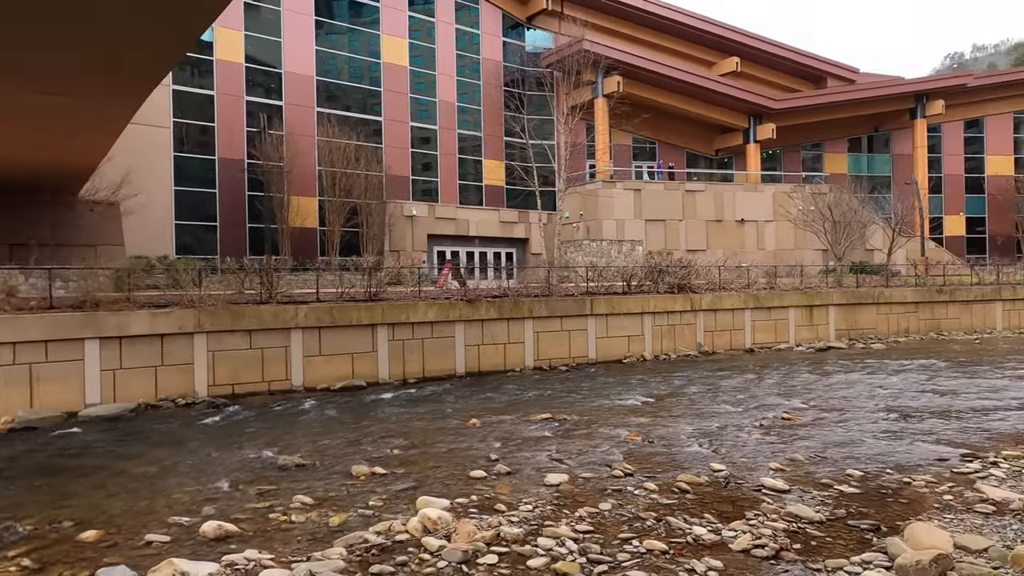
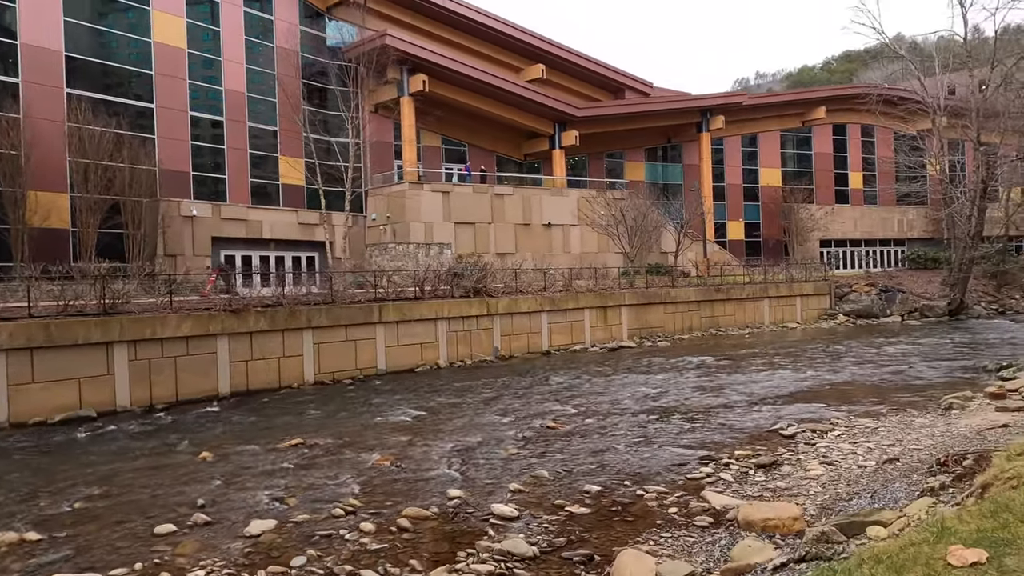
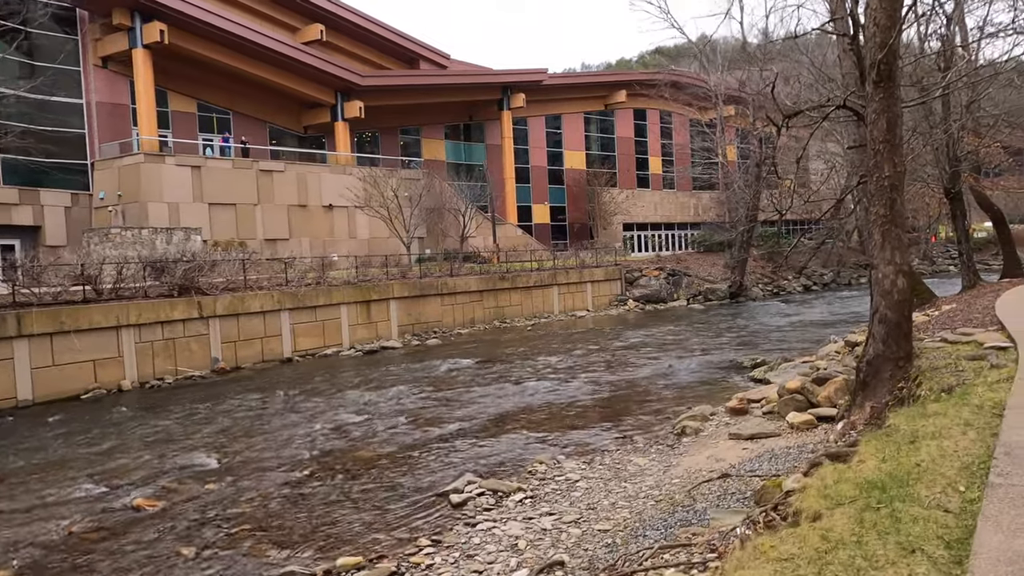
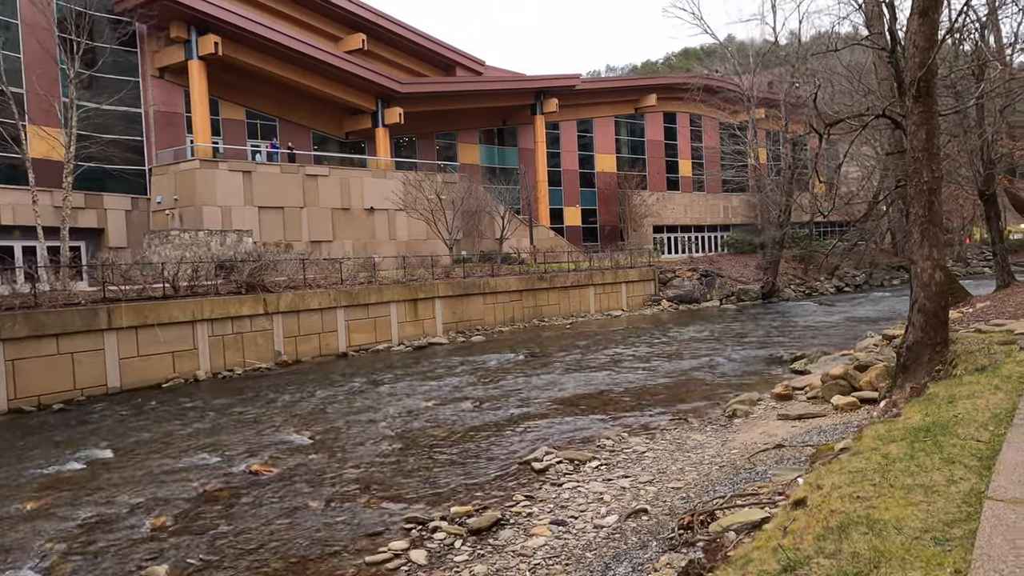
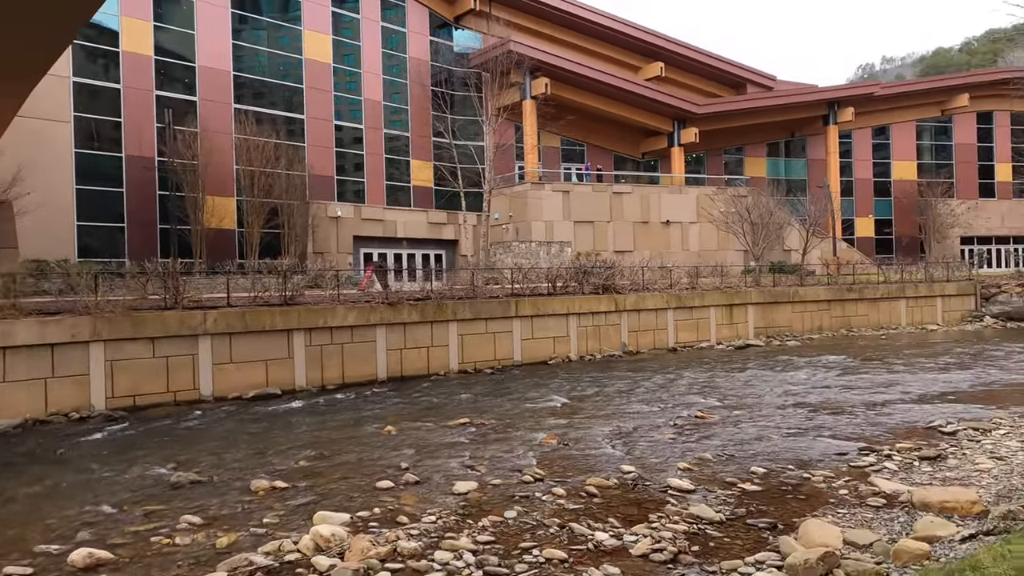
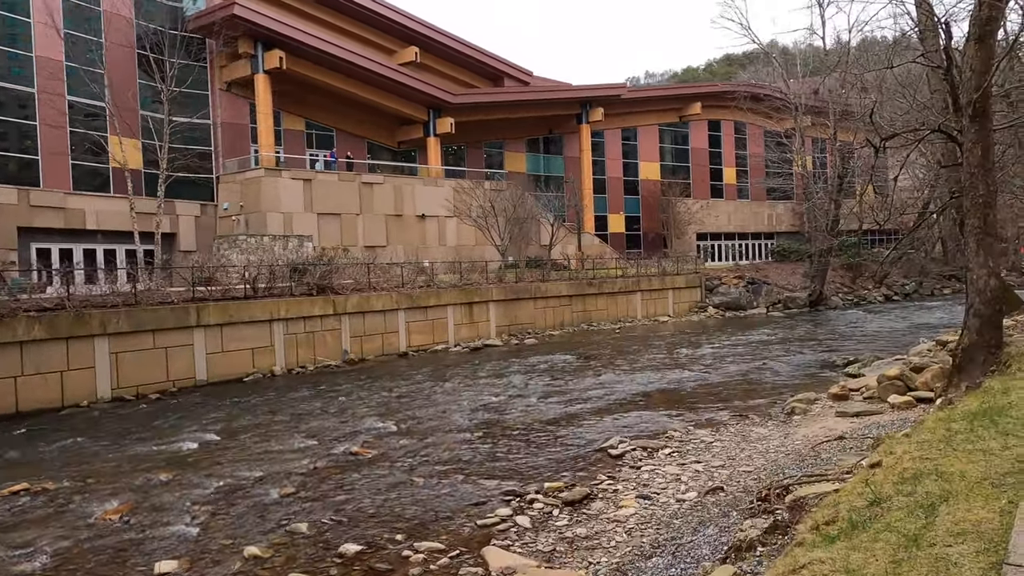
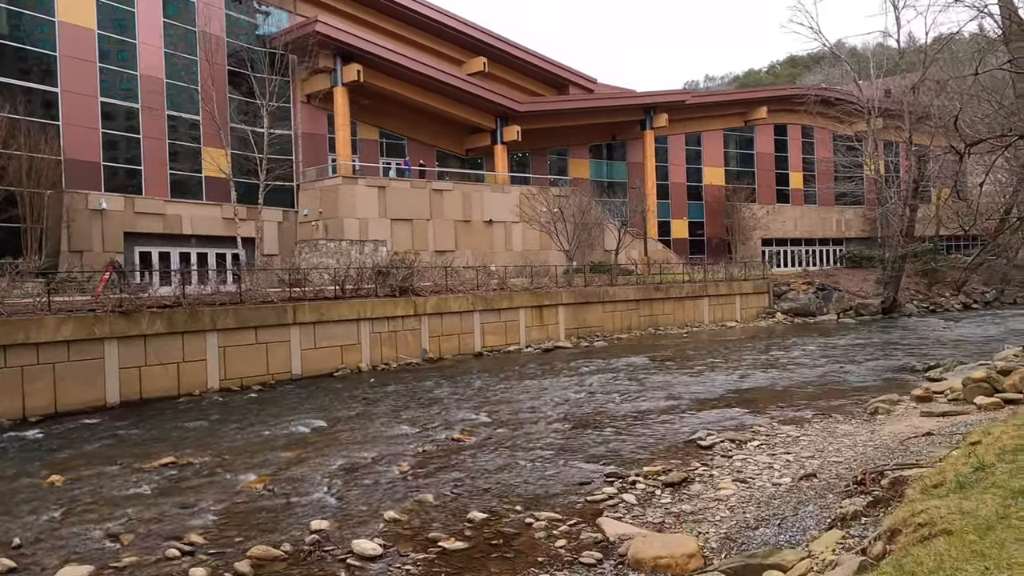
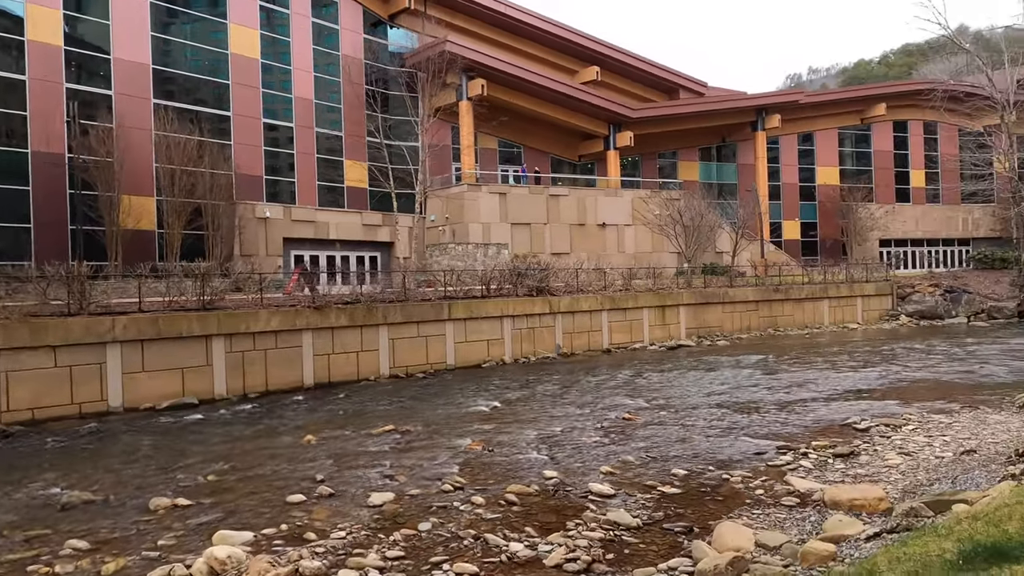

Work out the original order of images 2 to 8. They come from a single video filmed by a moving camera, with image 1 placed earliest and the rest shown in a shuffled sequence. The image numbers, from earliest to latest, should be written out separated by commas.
5, 8, 2, 7, 6, 4, 3
